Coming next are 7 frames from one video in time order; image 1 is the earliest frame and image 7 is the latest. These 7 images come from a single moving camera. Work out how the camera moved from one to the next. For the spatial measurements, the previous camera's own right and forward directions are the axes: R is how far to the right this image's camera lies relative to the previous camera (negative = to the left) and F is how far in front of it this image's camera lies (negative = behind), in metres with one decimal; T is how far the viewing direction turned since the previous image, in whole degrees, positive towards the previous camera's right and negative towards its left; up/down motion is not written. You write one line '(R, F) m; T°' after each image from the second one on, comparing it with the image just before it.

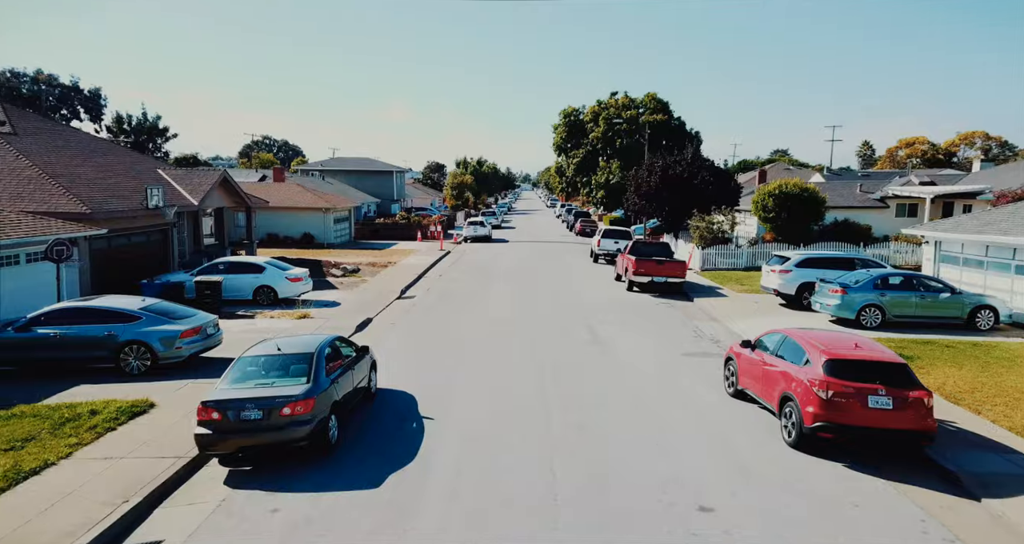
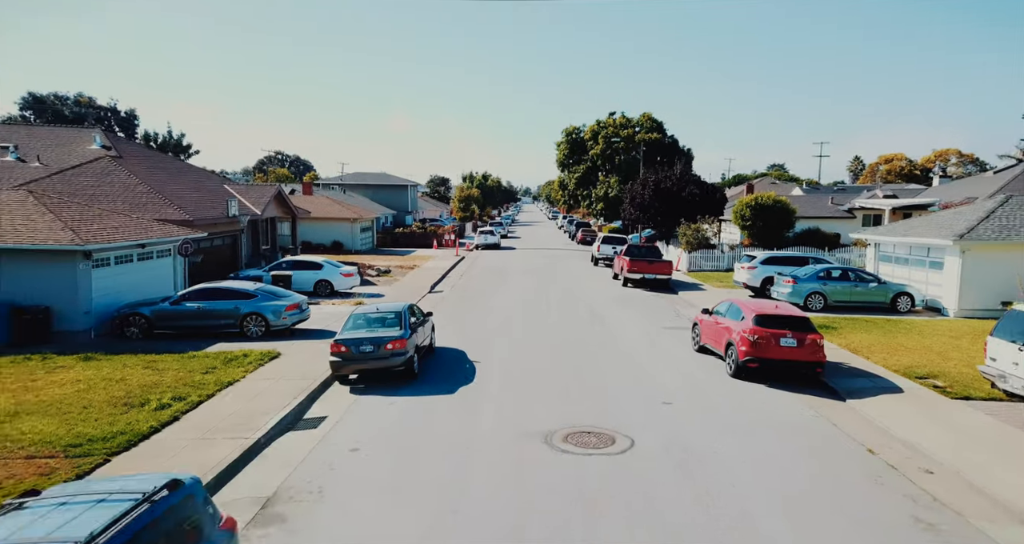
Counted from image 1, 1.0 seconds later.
(-0.6, -4.3) m; 0°
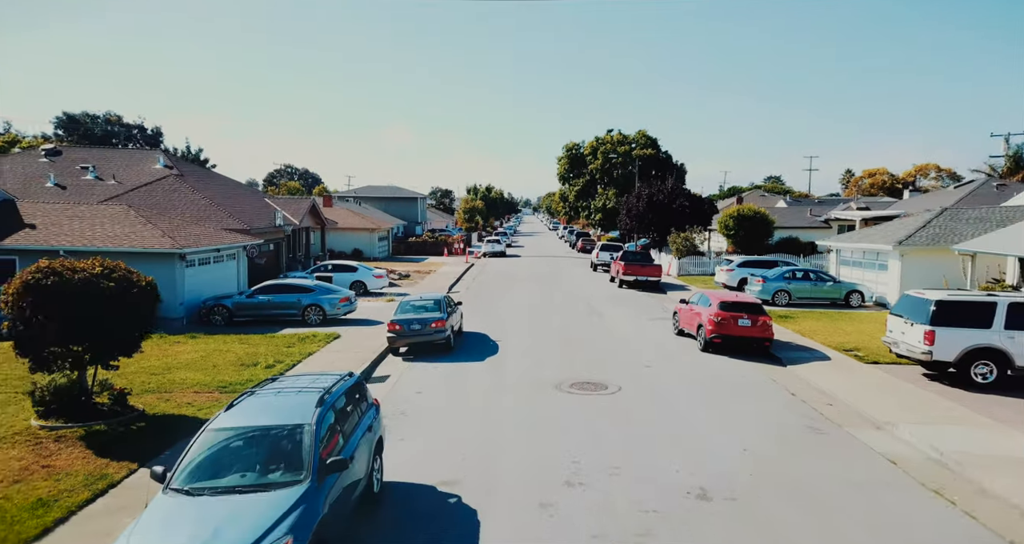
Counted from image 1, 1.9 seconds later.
(-0.4, -3.7) m; 0°
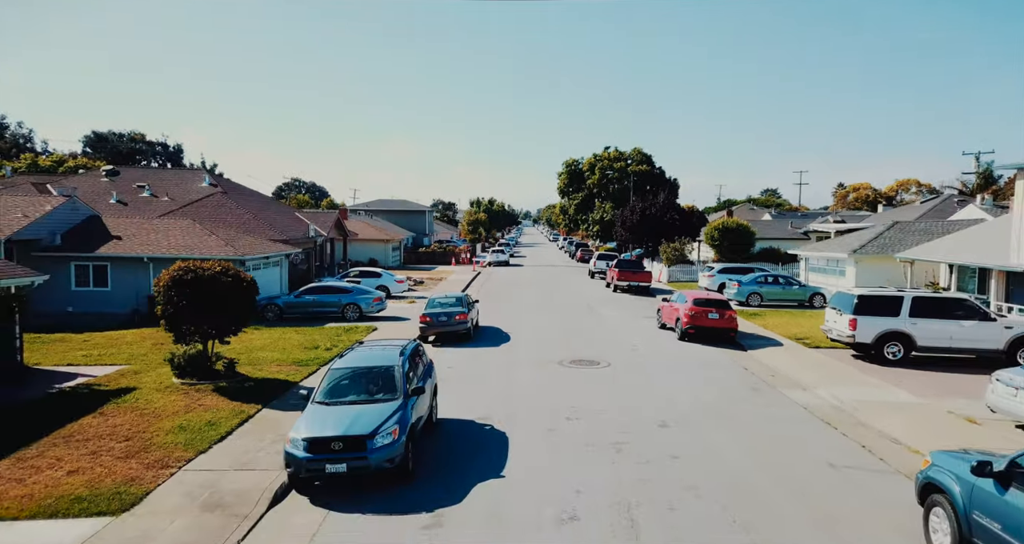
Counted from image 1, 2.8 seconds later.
(-0.3, -3.6) m; 0°
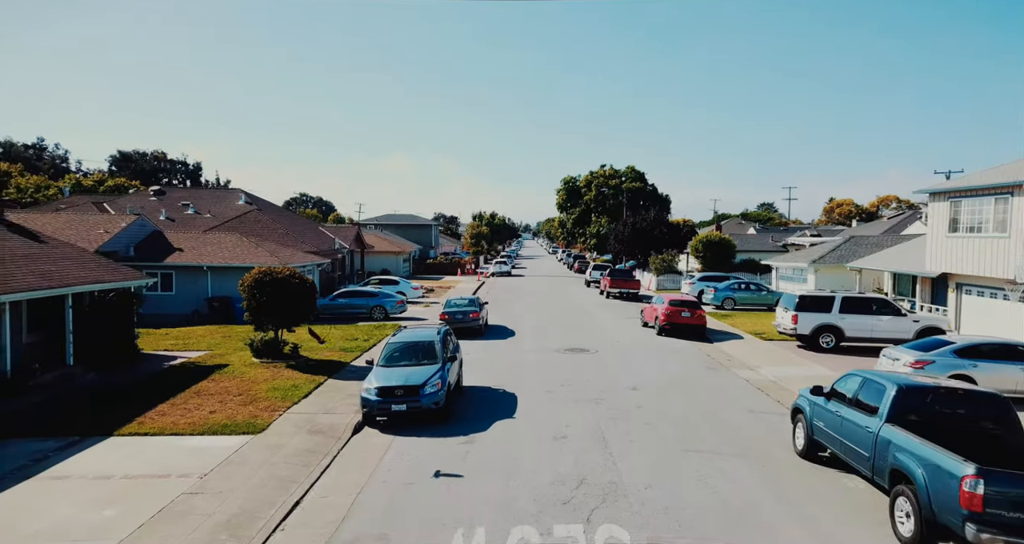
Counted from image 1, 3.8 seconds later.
(-0.2, -3.8) m; 0°
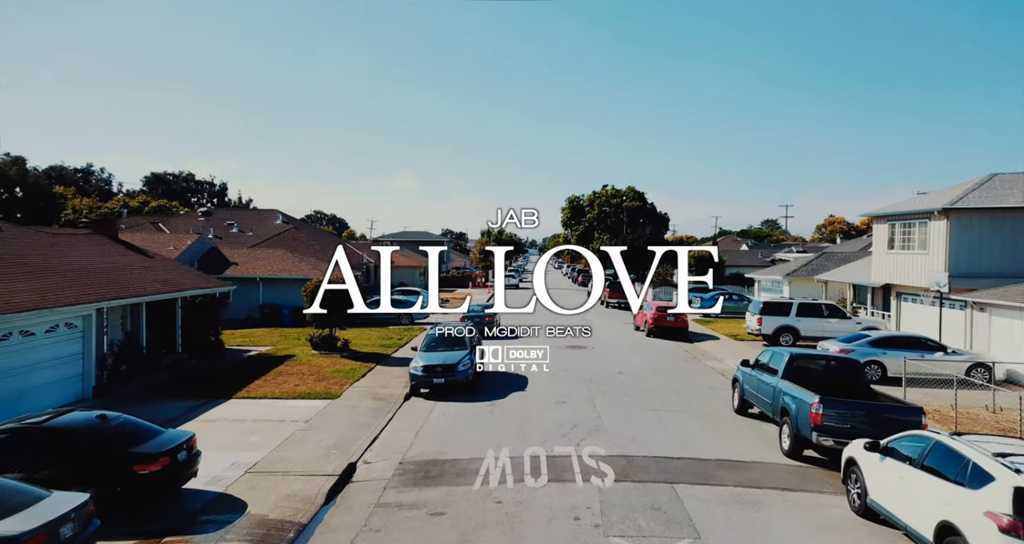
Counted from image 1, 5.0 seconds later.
(-0.2, -4.1) m; -1°
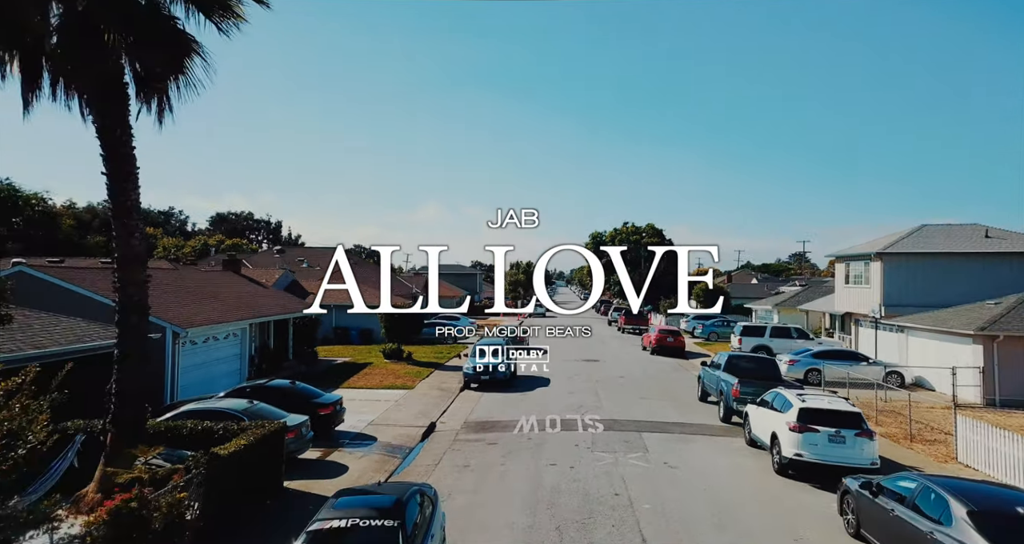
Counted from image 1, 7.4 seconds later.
(0.0, -6.2) m; -2°
